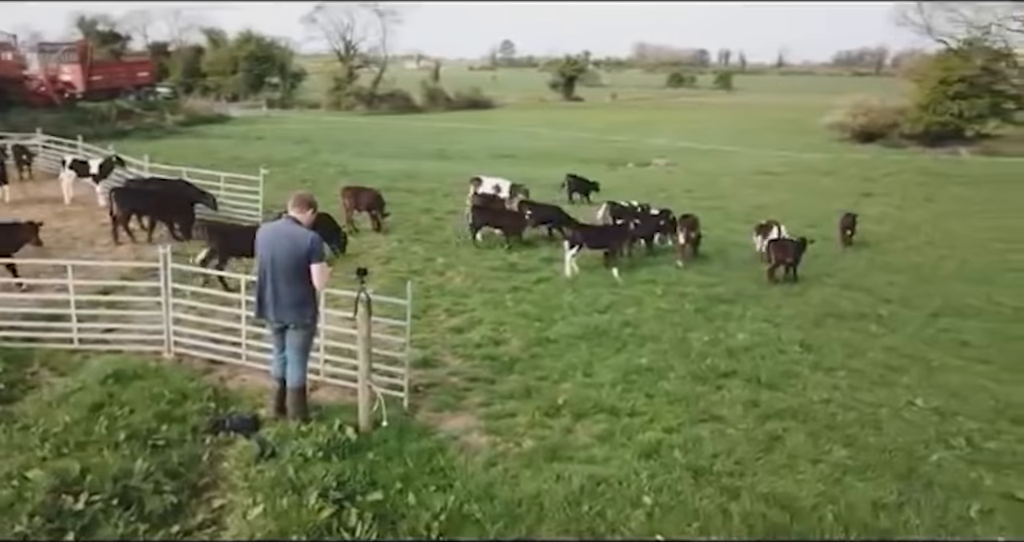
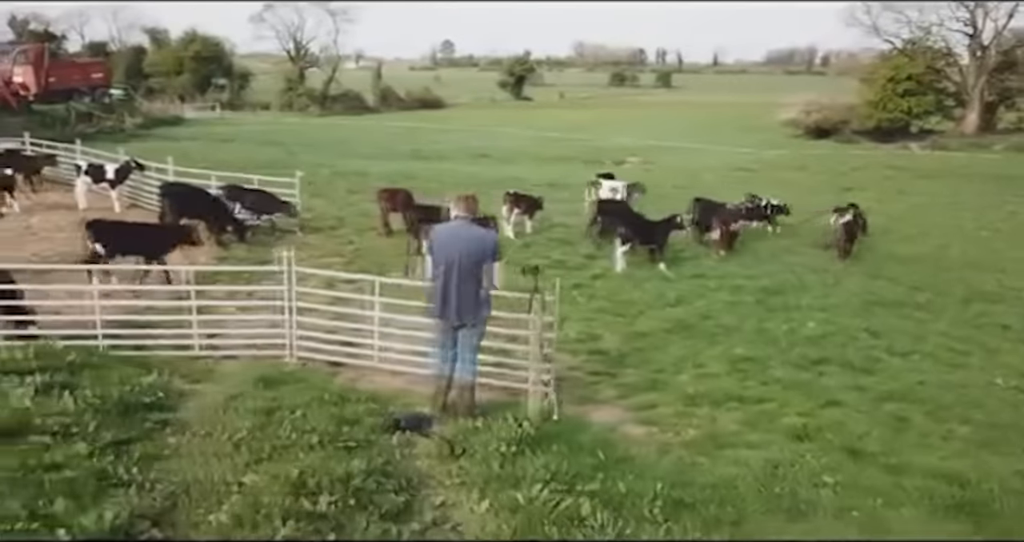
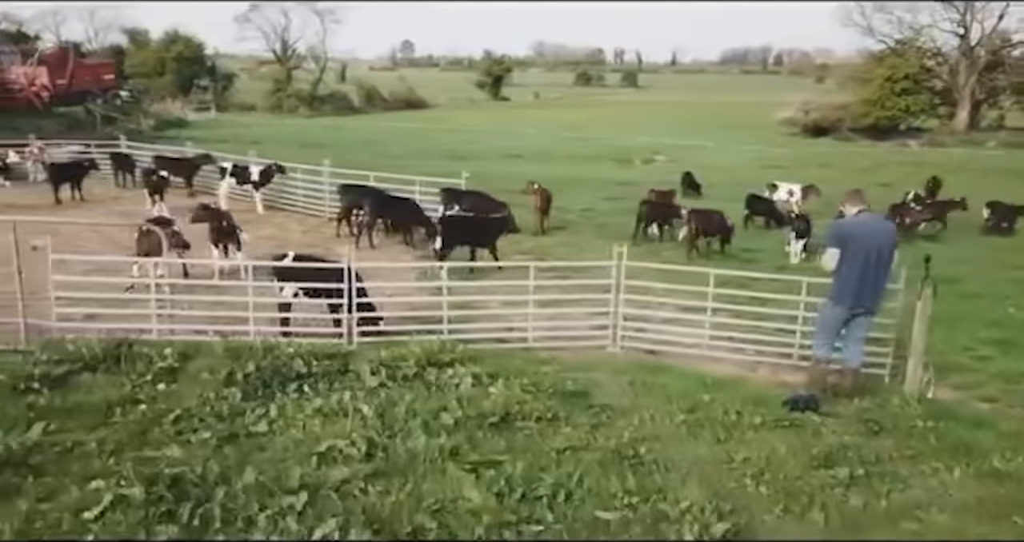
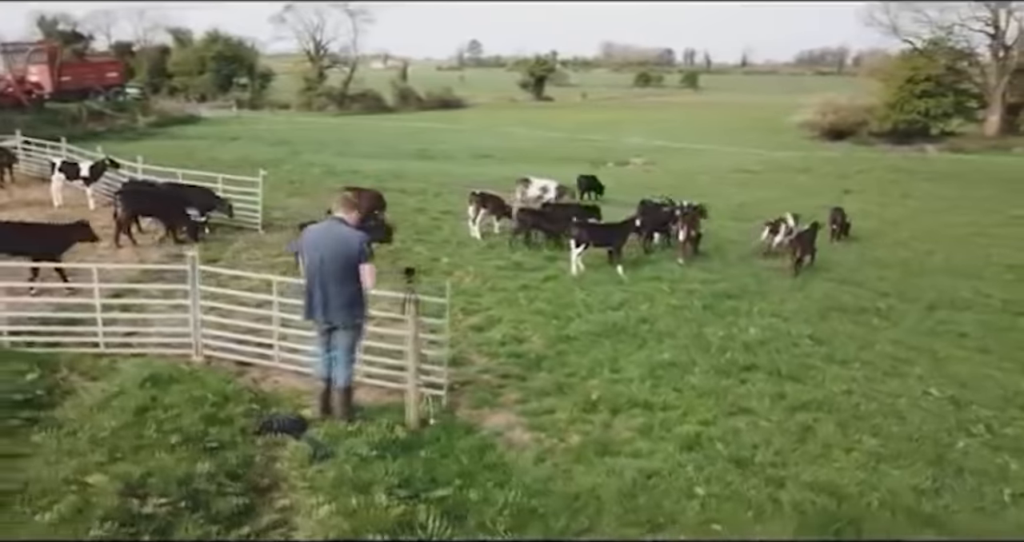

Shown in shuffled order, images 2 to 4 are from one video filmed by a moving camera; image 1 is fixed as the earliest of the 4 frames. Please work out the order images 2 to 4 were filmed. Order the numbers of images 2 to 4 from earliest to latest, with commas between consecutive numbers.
4, 2, 3
